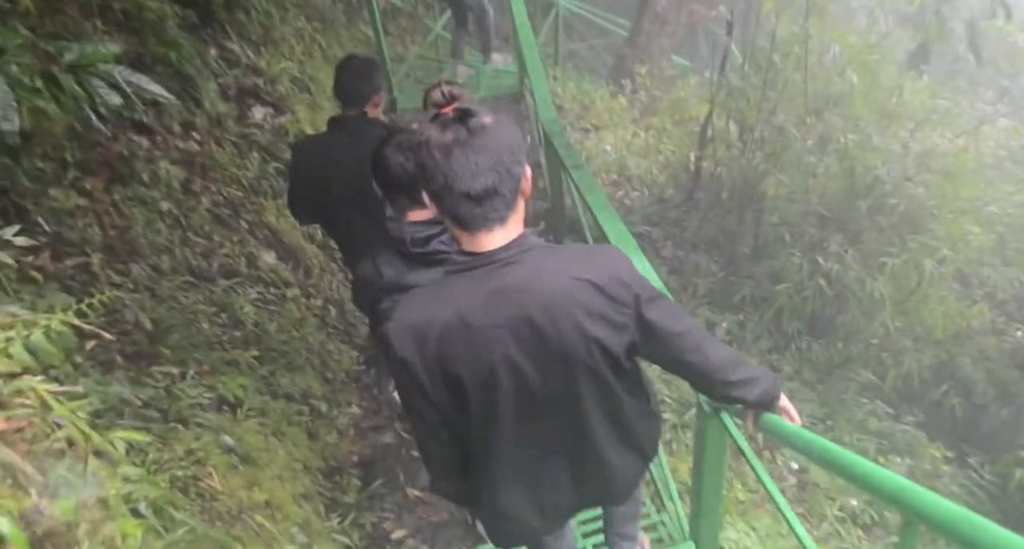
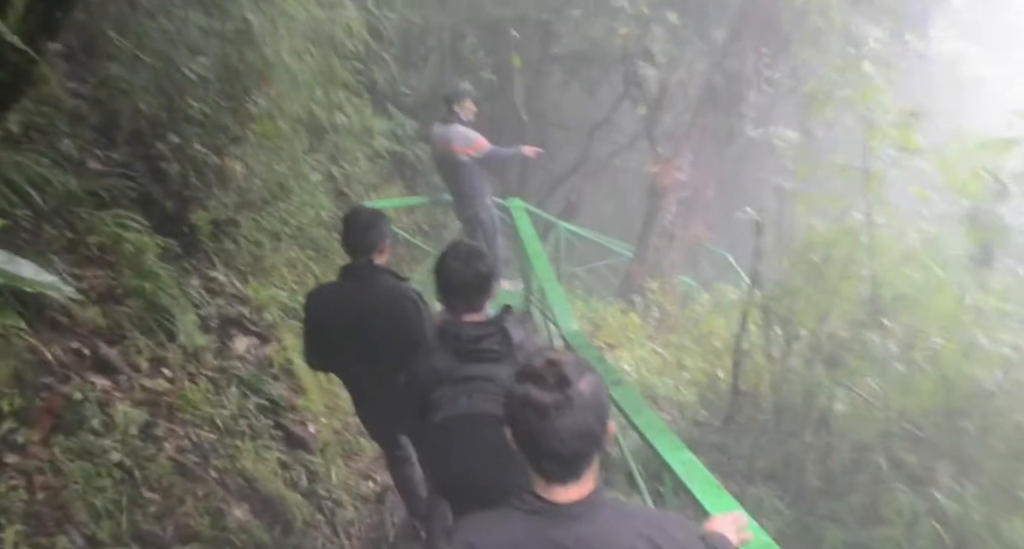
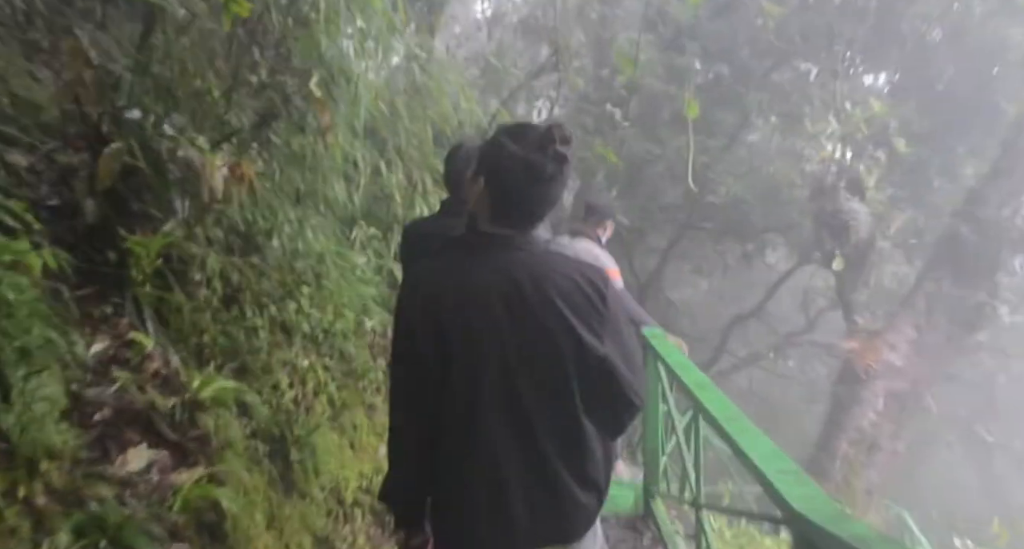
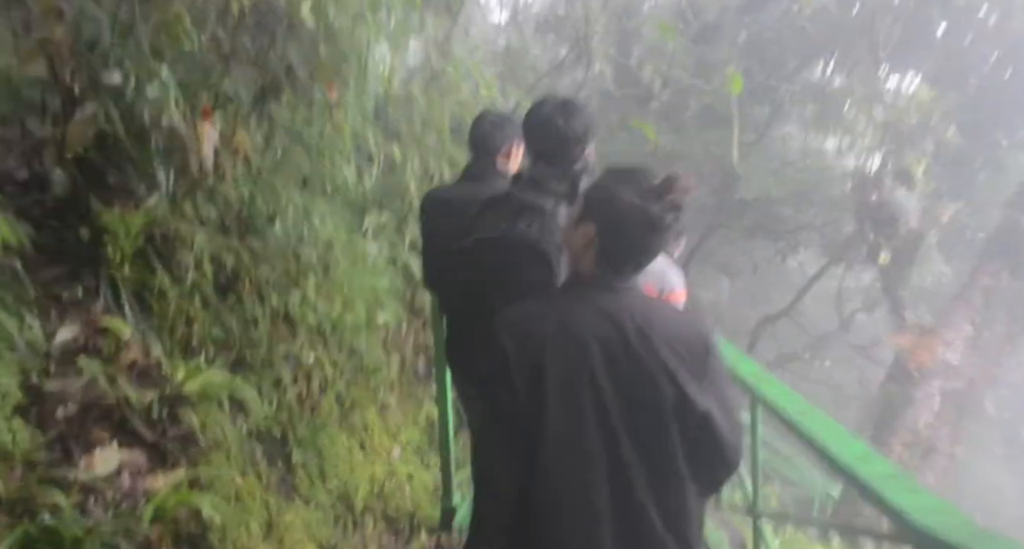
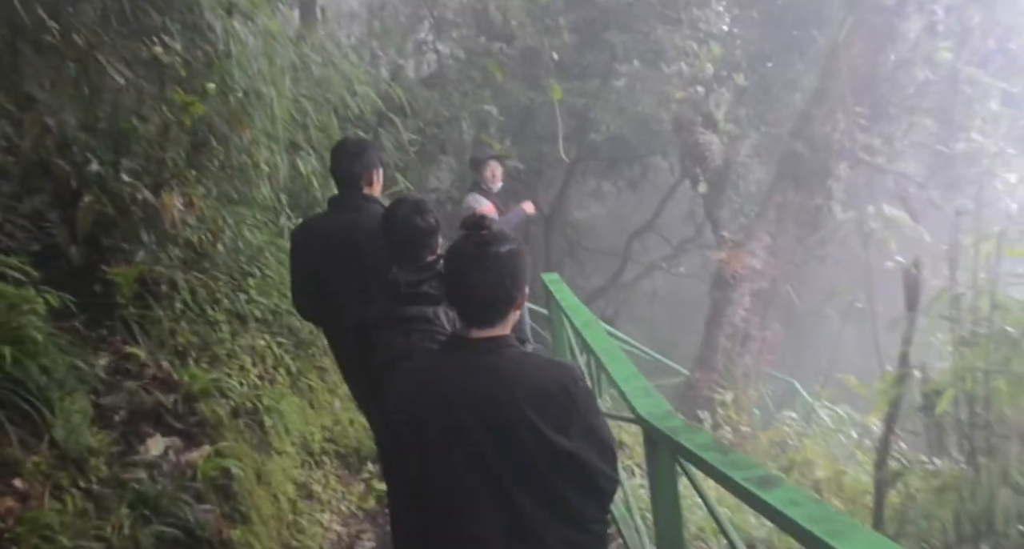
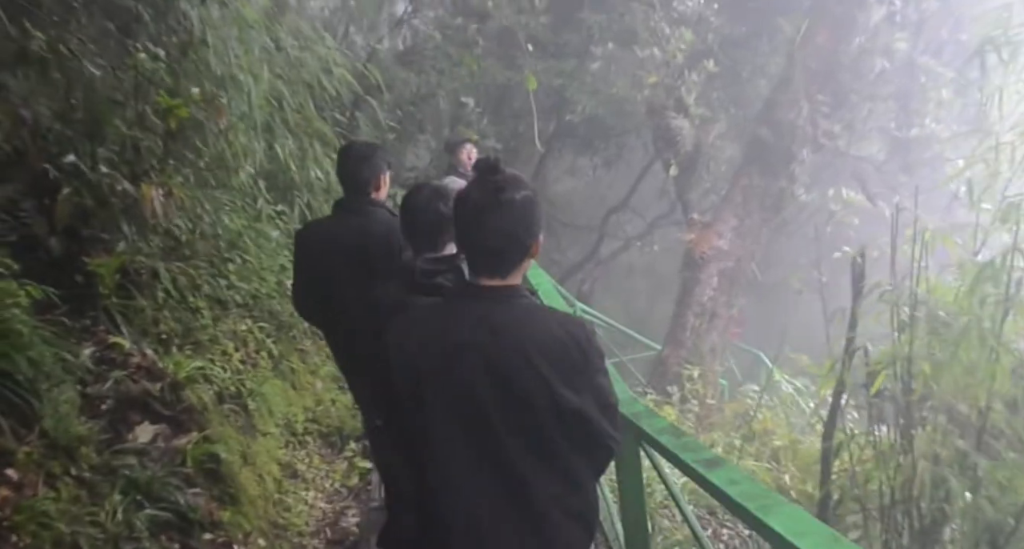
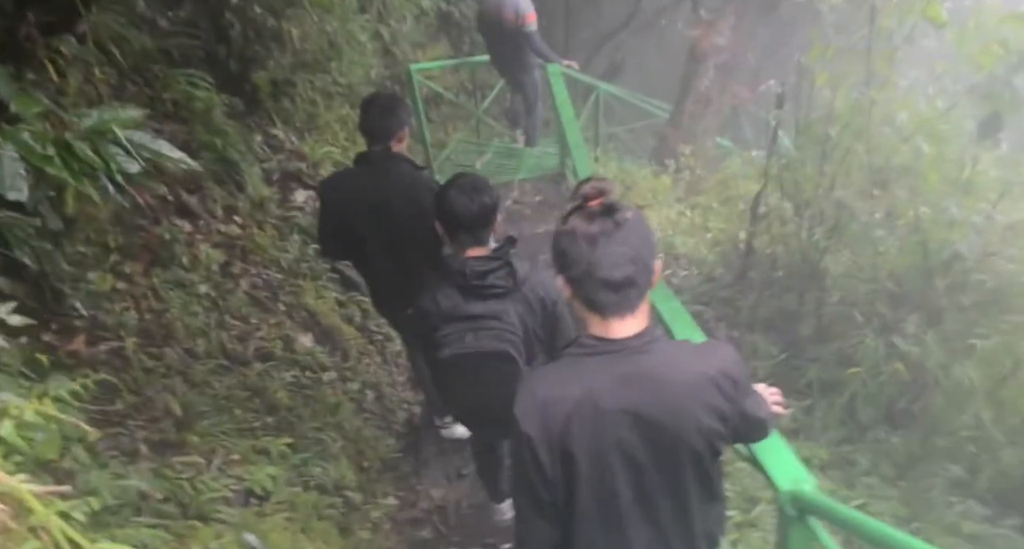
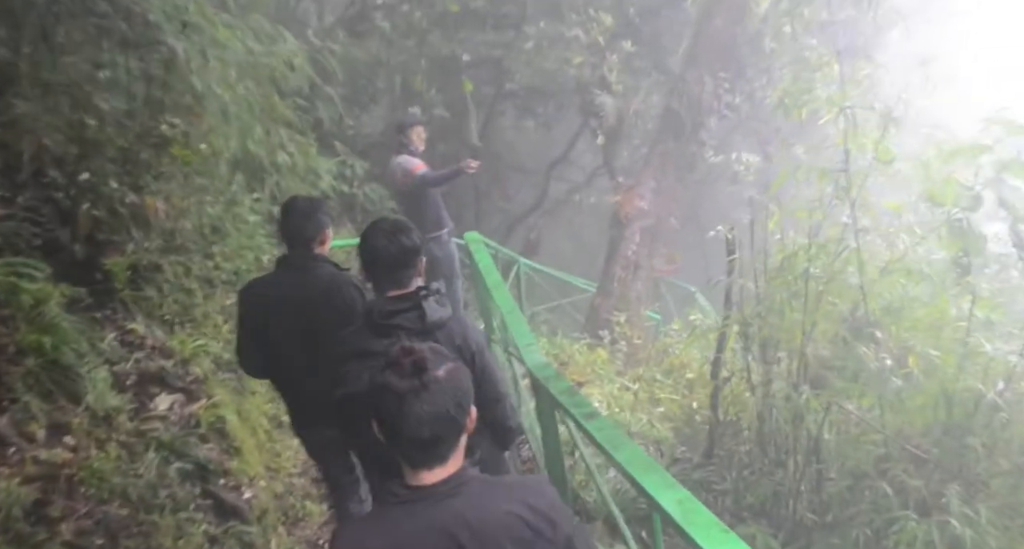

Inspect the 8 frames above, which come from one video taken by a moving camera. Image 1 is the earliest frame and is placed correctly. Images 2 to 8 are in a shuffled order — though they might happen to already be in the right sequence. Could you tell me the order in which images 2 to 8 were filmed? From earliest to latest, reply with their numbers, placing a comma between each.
7, 2, 8, 6, 5, 3, 4
